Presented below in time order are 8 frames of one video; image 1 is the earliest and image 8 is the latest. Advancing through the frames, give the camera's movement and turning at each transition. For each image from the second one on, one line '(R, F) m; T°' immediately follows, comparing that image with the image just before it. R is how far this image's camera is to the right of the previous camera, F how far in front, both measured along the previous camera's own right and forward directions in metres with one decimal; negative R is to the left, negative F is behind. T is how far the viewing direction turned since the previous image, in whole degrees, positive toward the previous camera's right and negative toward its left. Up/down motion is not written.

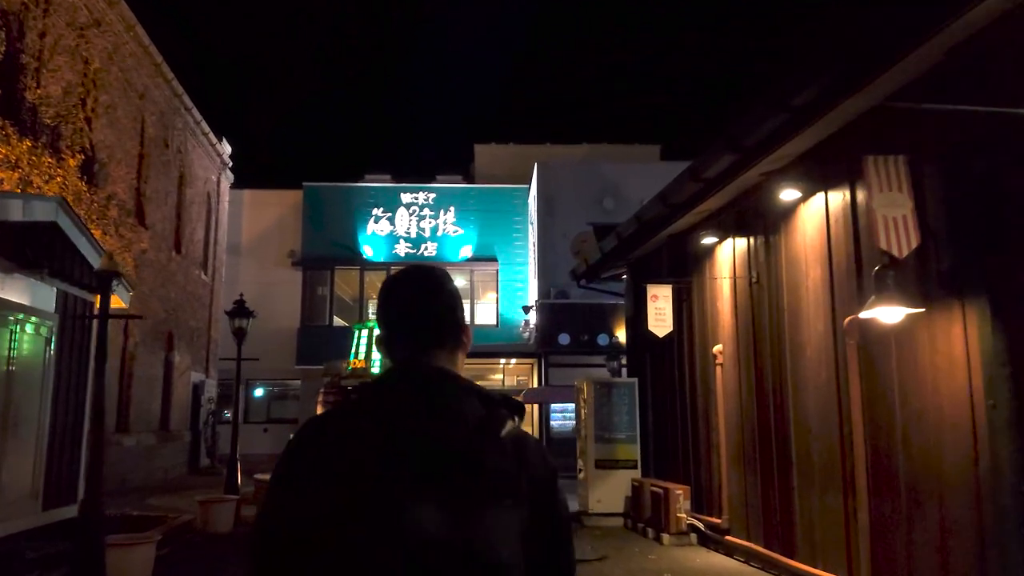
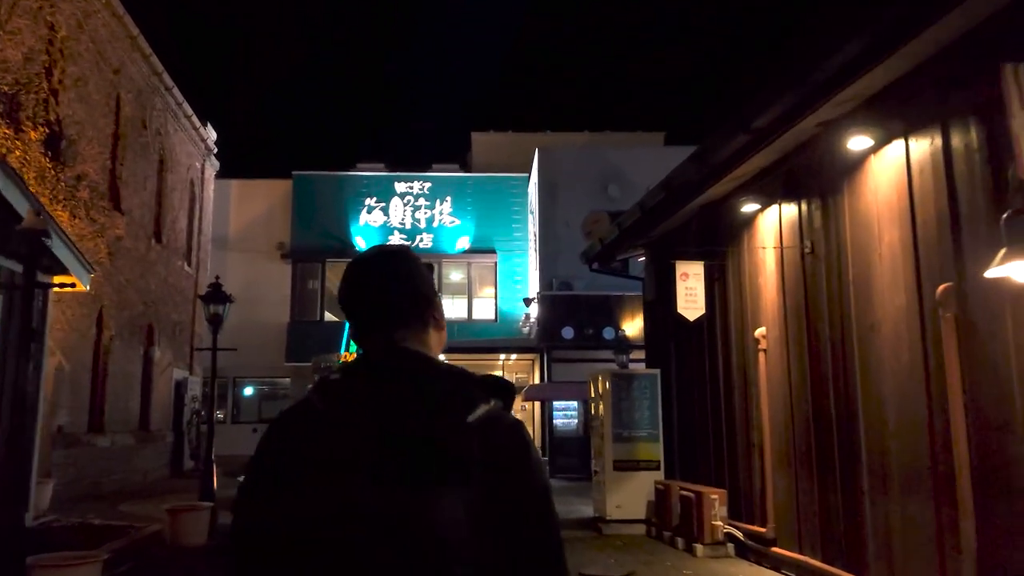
(-0.2, +1.2) m; 0°
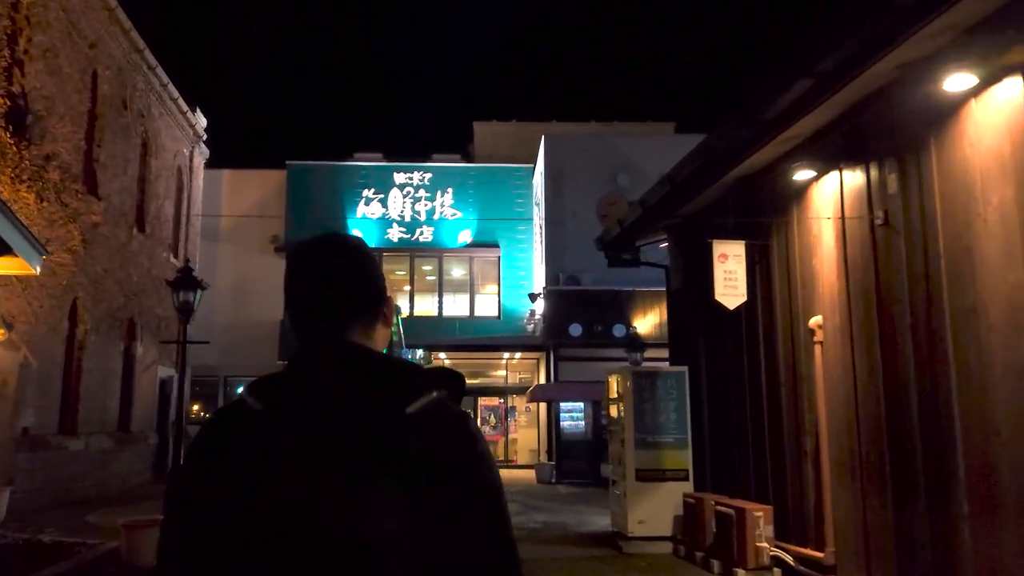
(-0.1, +1.2) m; 0°
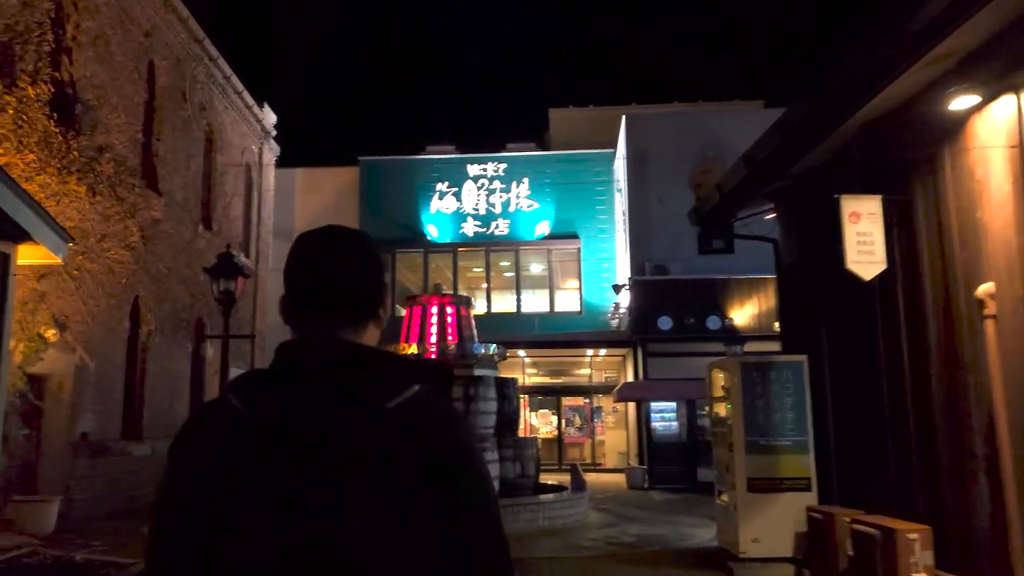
(0.0, +1.3) m; -5°
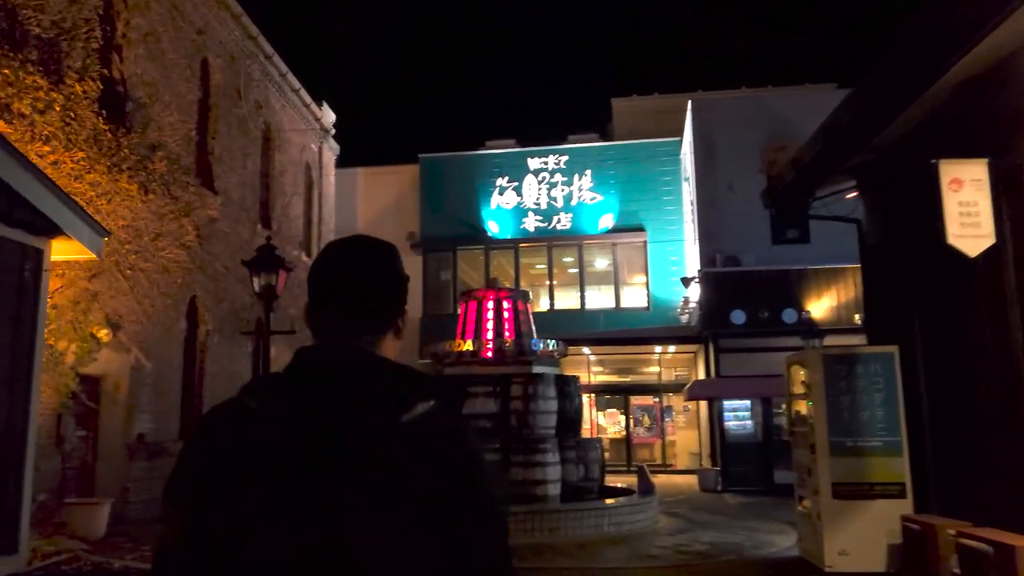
(+0.1, +0.6) m; -5°
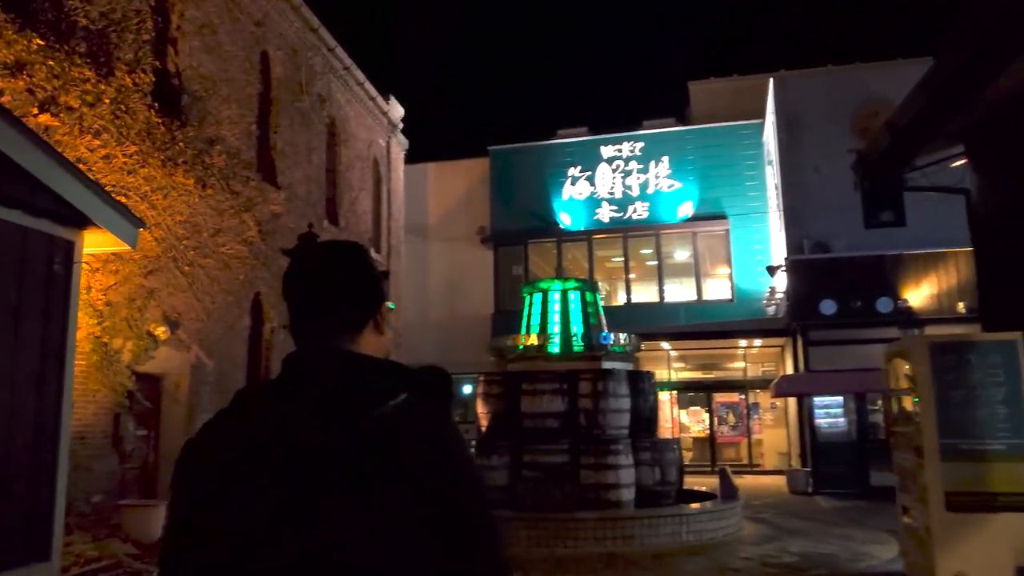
(+0.2, +0.7) m; -5°
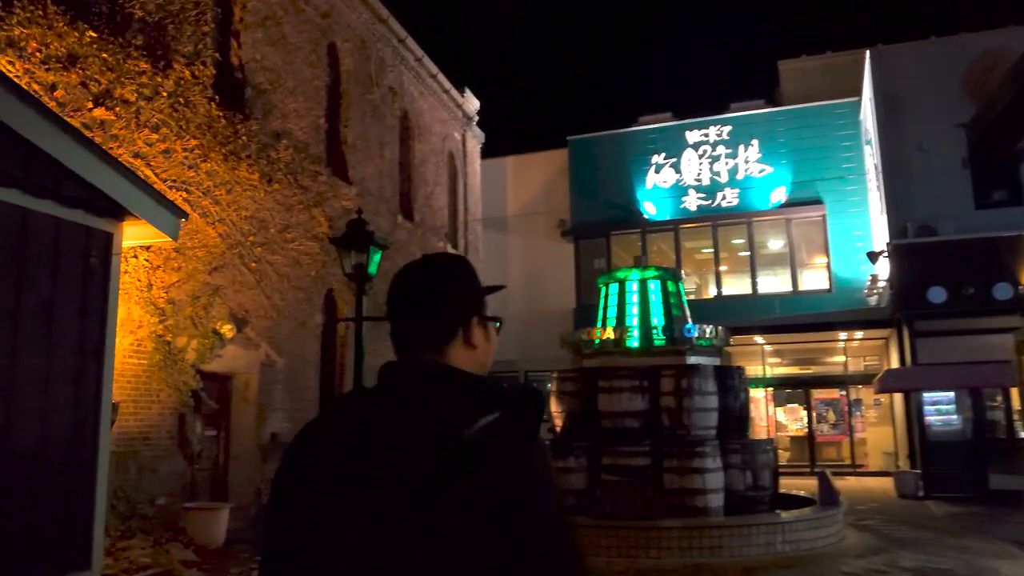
(+0.2, +0.7) m; -6°
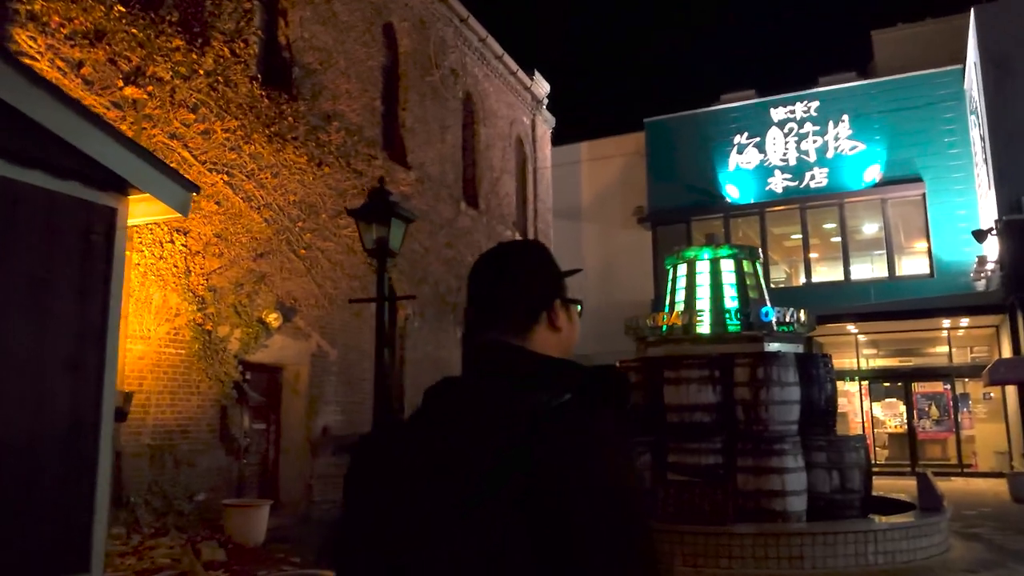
(+0.3, +0.8) m; -6°
